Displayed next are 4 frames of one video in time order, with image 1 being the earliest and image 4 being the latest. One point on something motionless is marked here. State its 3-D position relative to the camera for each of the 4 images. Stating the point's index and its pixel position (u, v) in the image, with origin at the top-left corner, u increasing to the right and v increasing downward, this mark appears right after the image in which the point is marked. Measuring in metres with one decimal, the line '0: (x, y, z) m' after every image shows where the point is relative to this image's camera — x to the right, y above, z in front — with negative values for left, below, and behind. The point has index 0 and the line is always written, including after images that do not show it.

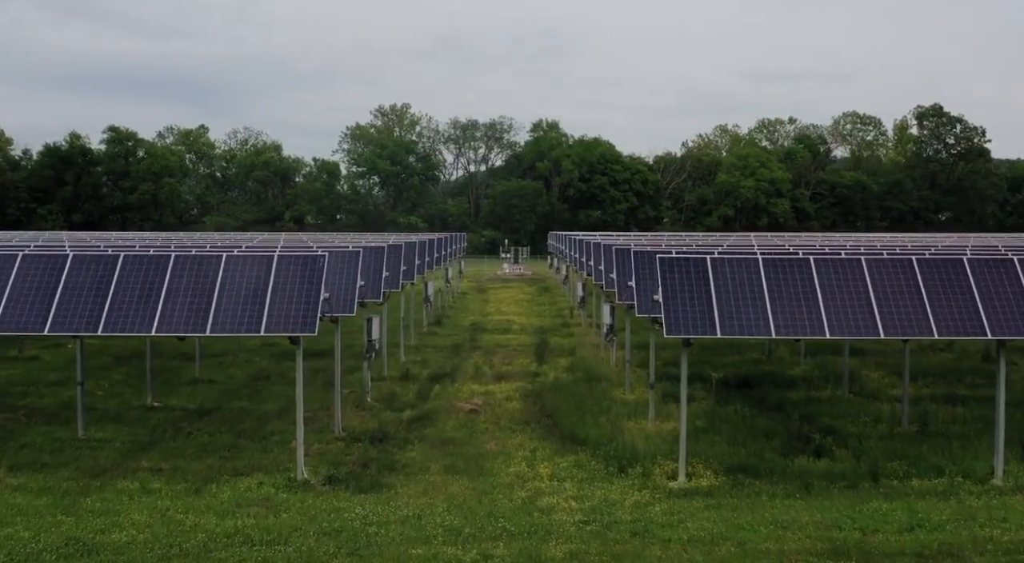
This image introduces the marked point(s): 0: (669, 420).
0: (+2.6, -2.3, +15.2) m
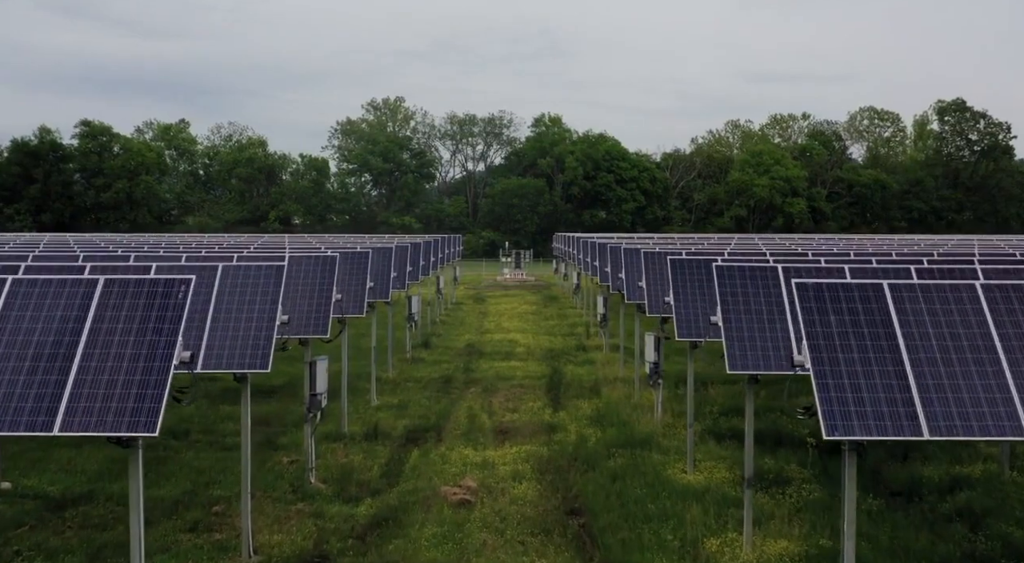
0: (+2.7, -2.6, +9.6) m
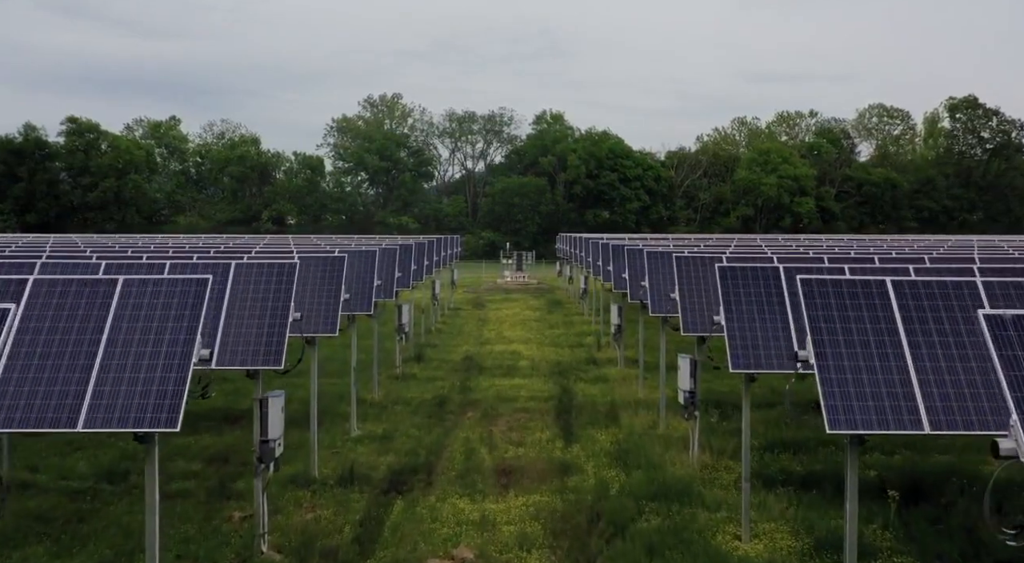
0: (+2.8, -2.7, +7.0) m
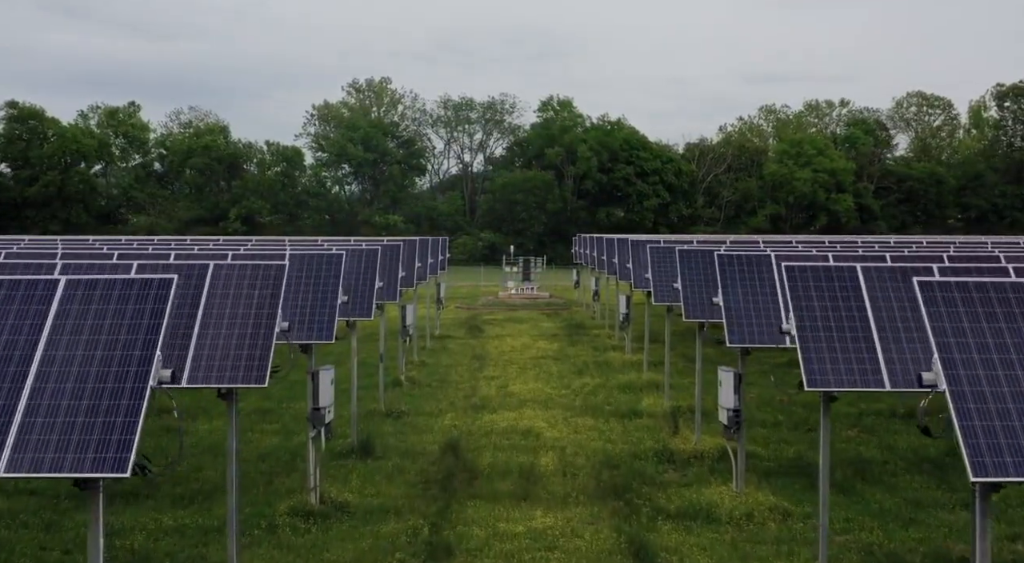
0: (+3.0, -3.2, -2.8) m
